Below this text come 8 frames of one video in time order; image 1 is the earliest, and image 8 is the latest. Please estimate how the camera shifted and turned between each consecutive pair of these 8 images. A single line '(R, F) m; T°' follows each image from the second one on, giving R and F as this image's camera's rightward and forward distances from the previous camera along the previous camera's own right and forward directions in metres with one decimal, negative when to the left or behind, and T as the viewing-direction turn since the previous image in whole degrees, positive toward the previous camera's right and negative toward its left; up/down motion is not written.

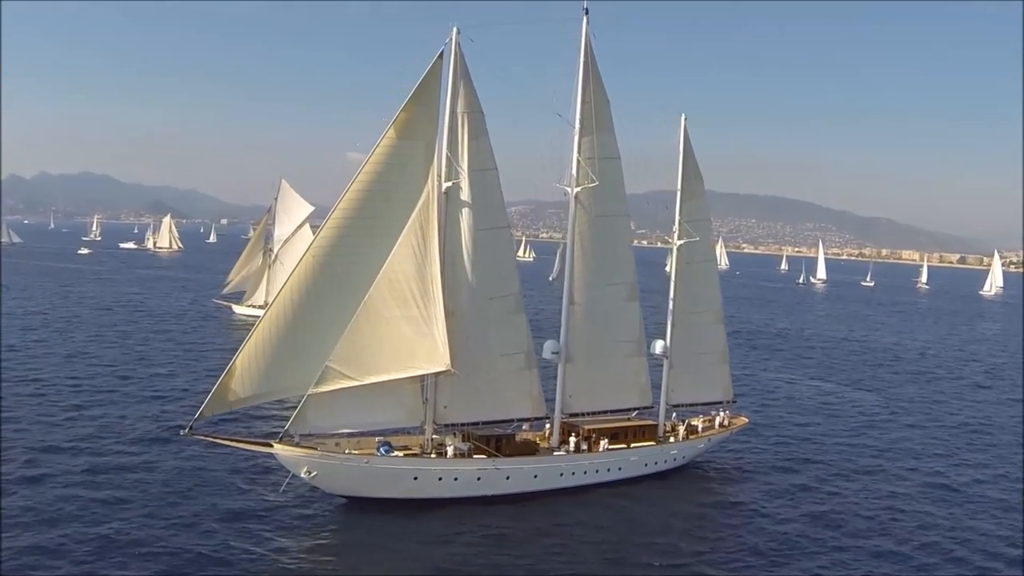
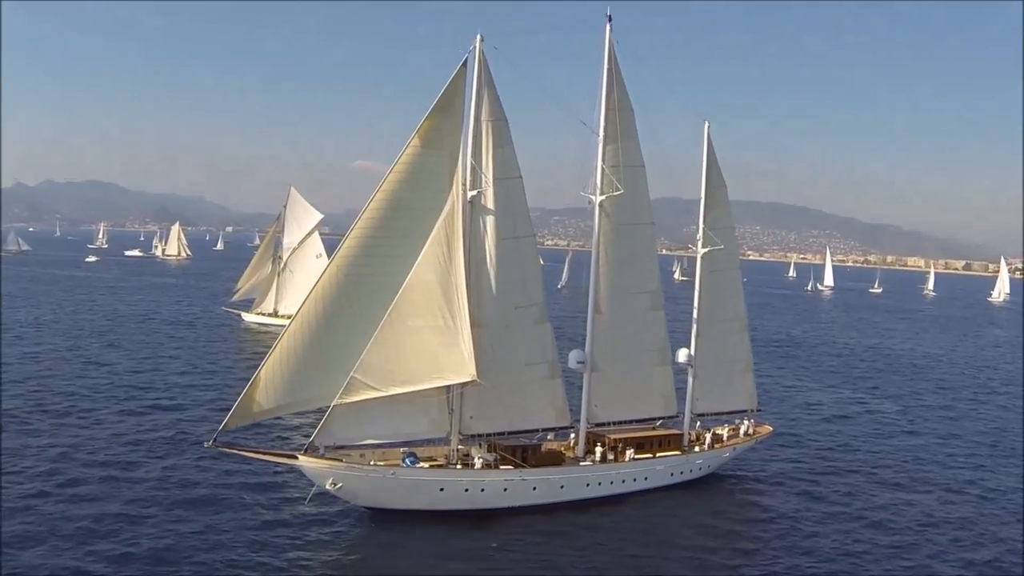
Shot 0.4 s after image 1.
(-0.7, +0.2) m; 0°
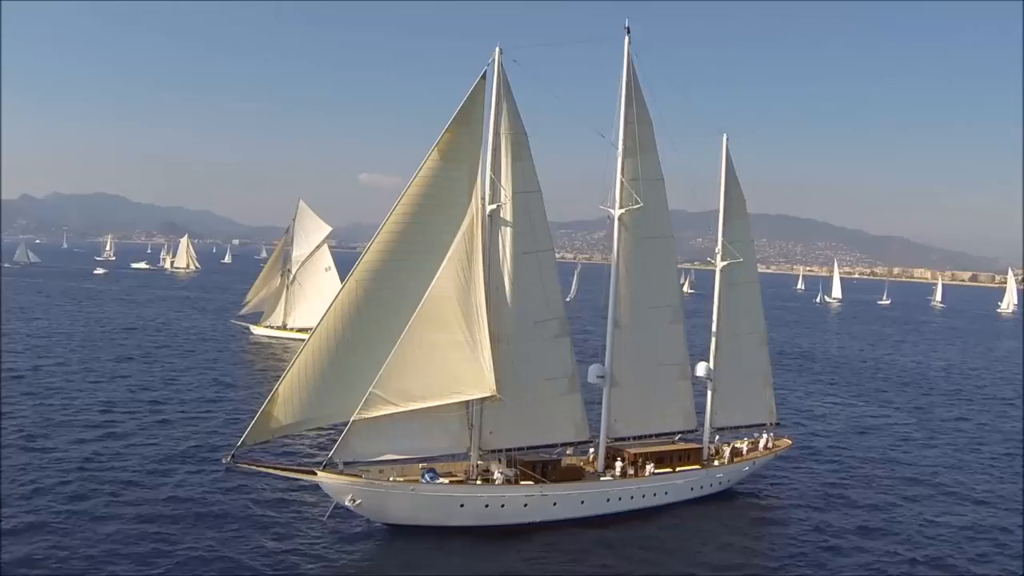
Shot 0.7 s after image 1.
(-0.4, +0.1) m; -1°
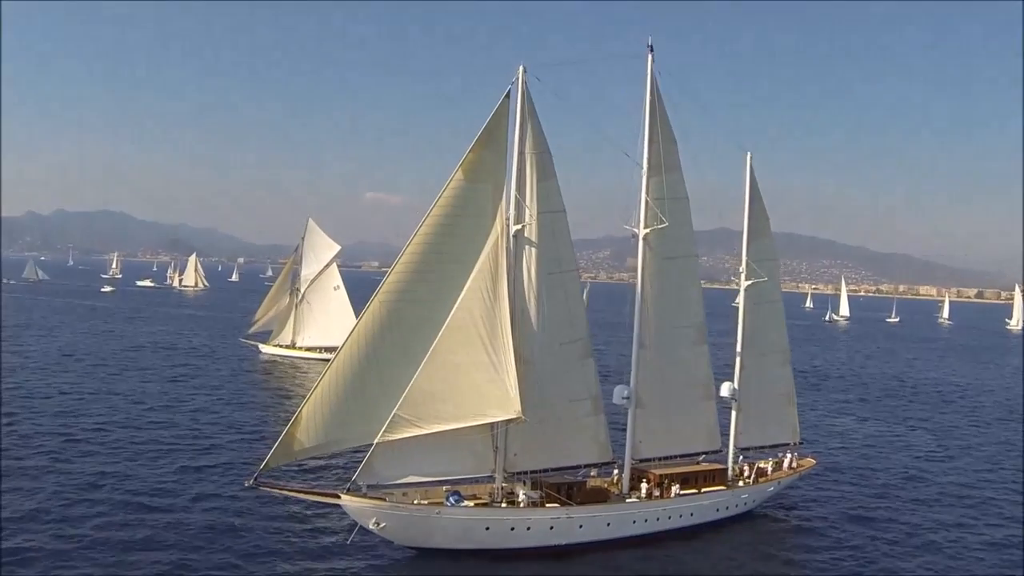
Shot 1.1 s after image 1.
(-0.6, +0.2) m; -1°
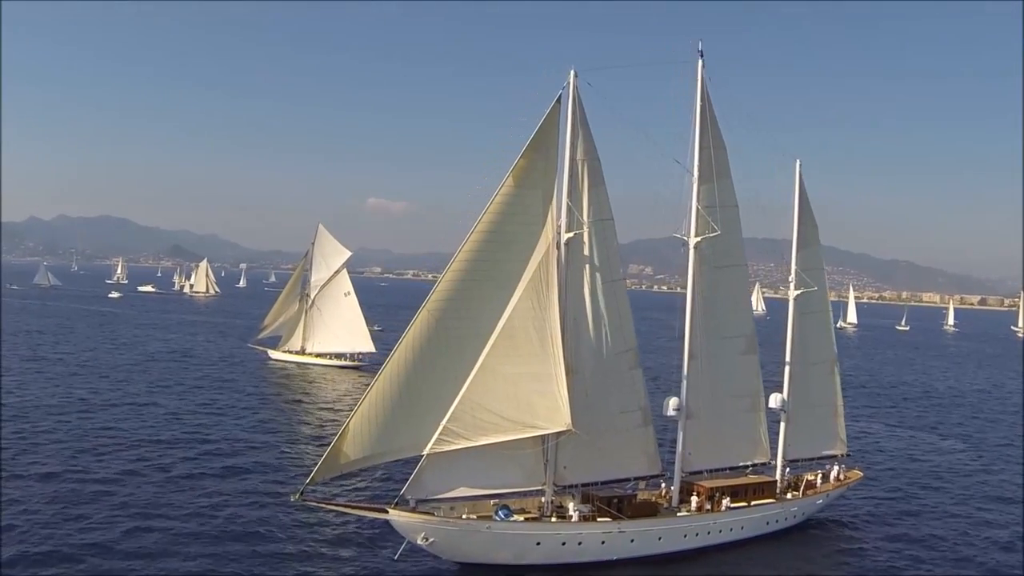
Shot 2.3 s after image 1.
(-1.5, +0.5) m; 0°
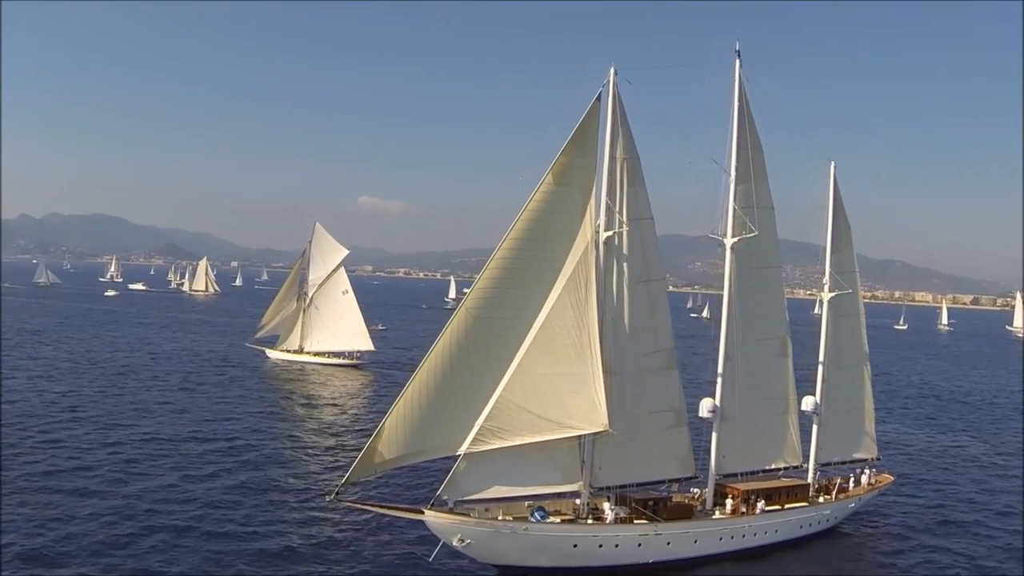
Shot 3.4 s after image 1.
(-1.4, +0.3) m; 0°
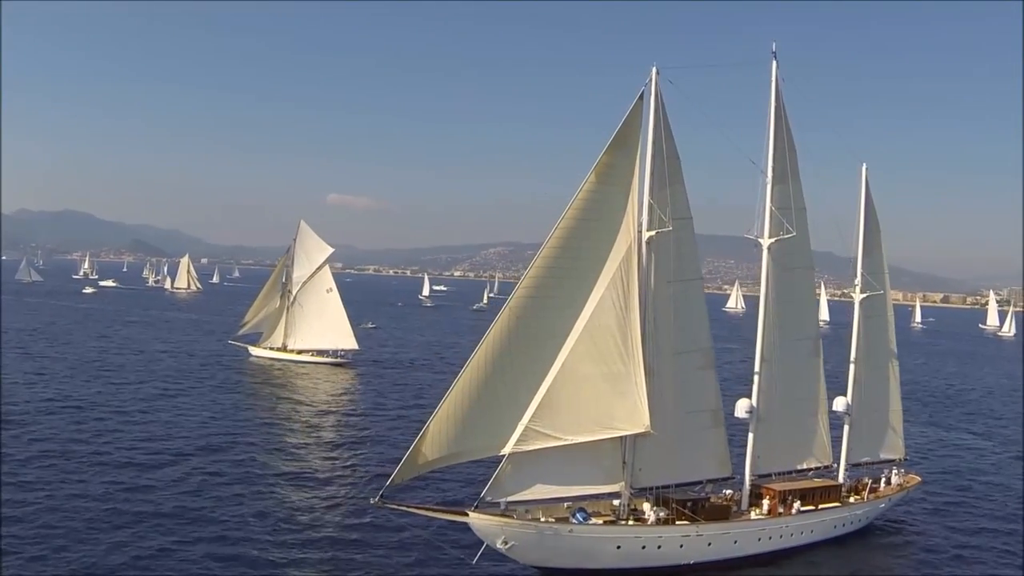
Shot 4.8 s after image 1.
(-2.1, +0.2) m; +1°
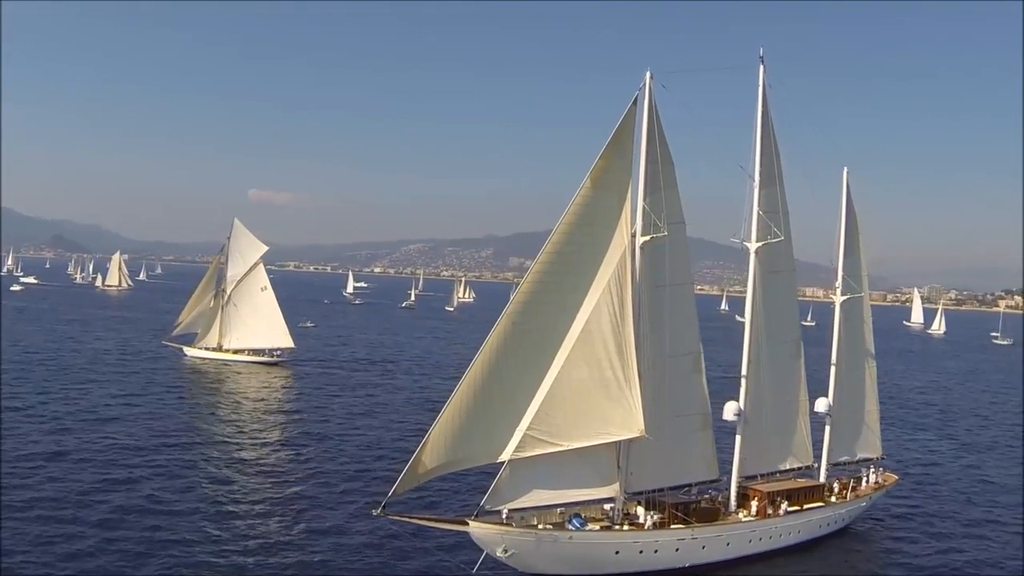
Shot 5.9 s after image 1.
(-1.9, +0.5) m; +5°
